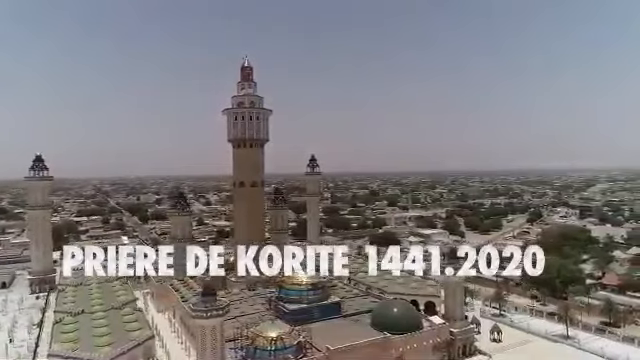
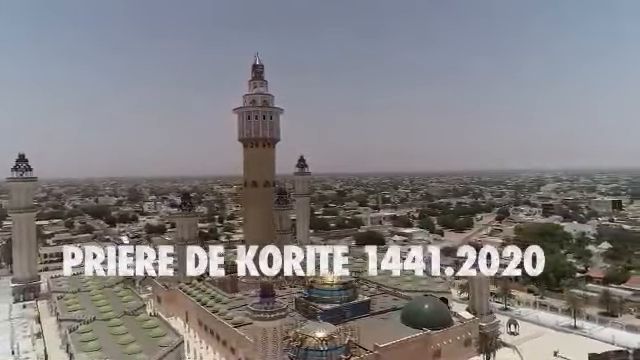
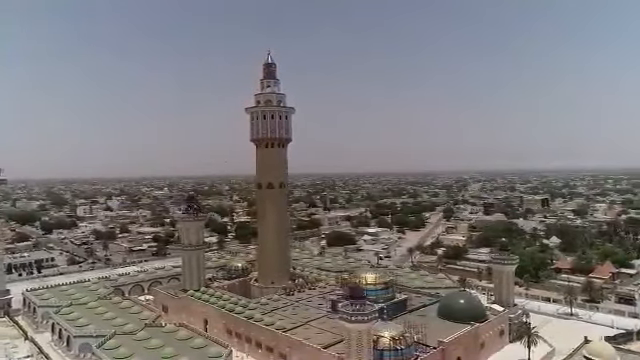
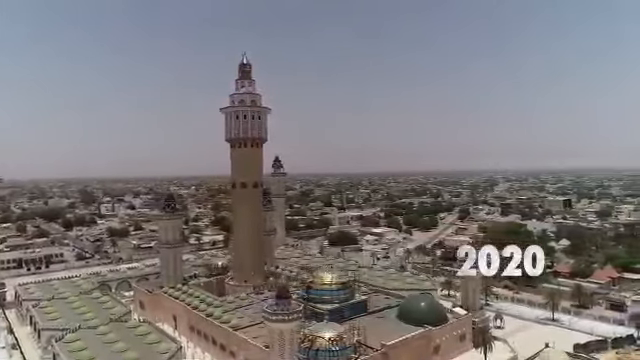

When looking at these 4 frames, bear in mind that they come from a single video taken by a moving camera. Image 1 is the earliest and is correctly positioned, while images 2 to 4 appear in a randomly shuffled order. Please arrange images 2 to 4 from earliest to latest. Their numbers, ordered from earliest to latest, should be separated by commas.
2, 4, 3
